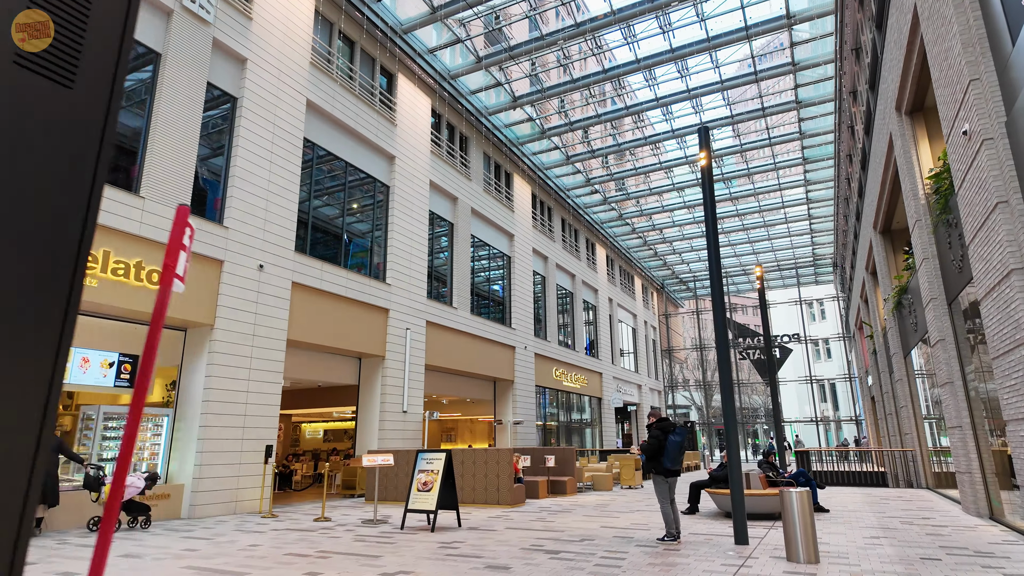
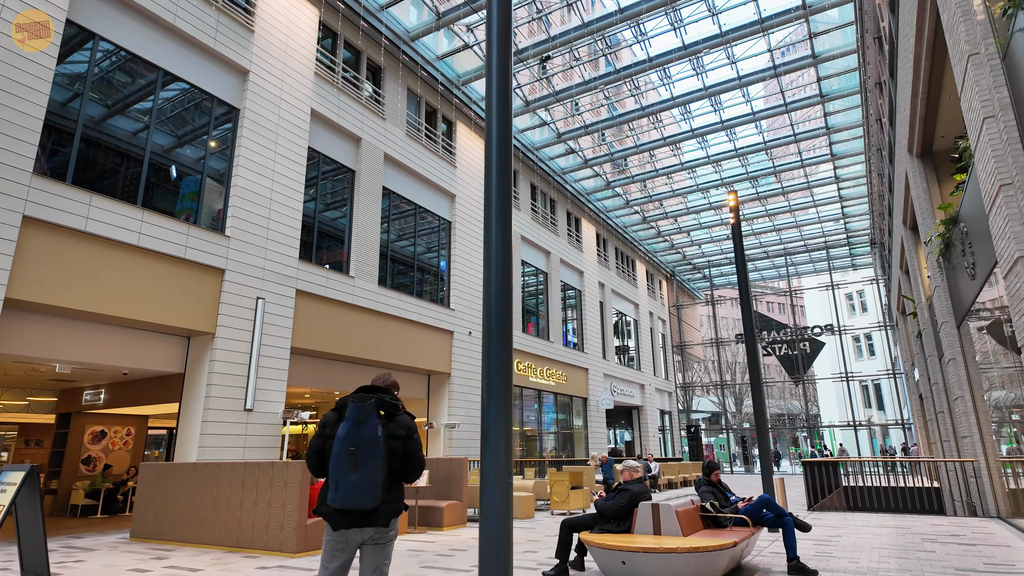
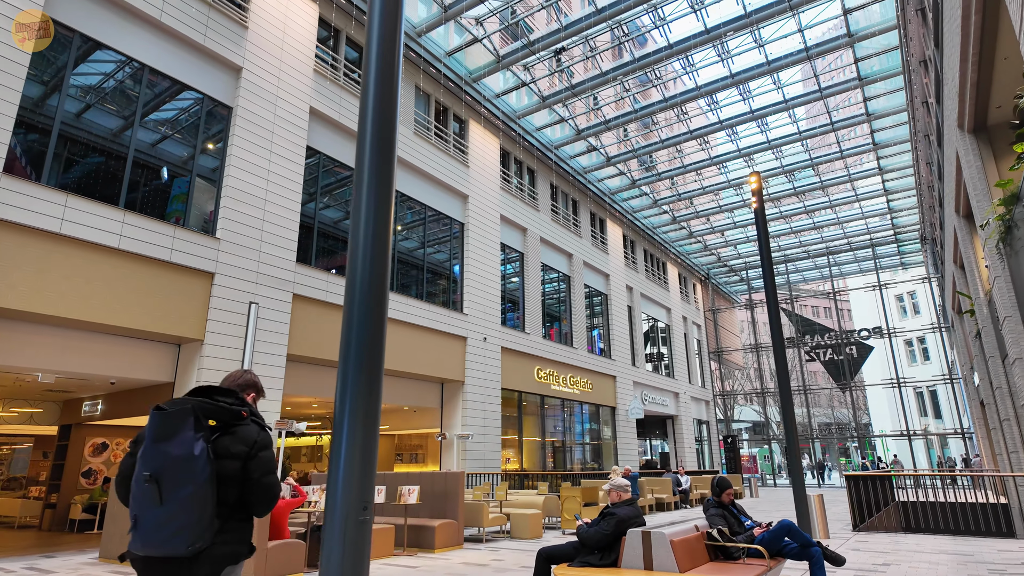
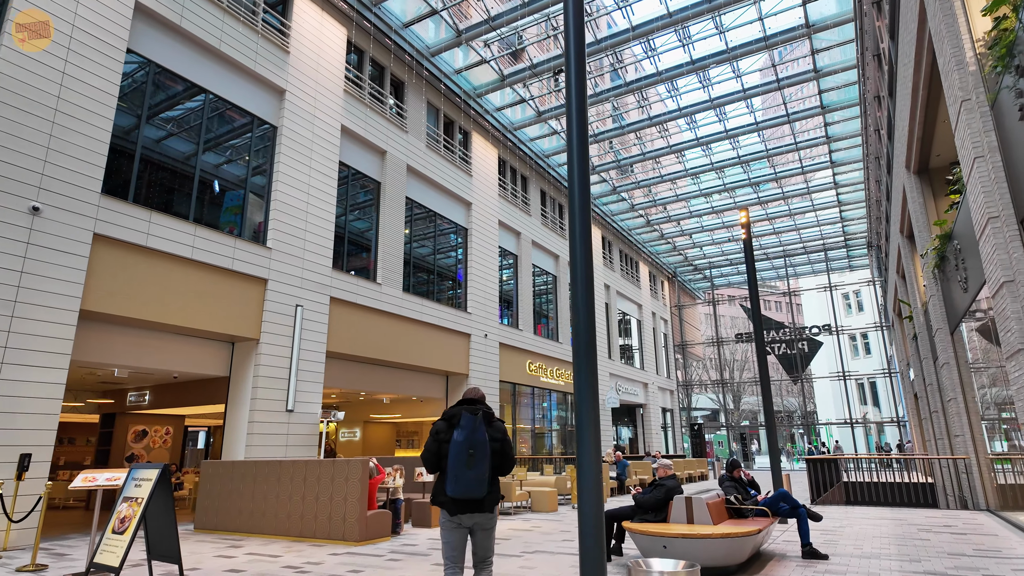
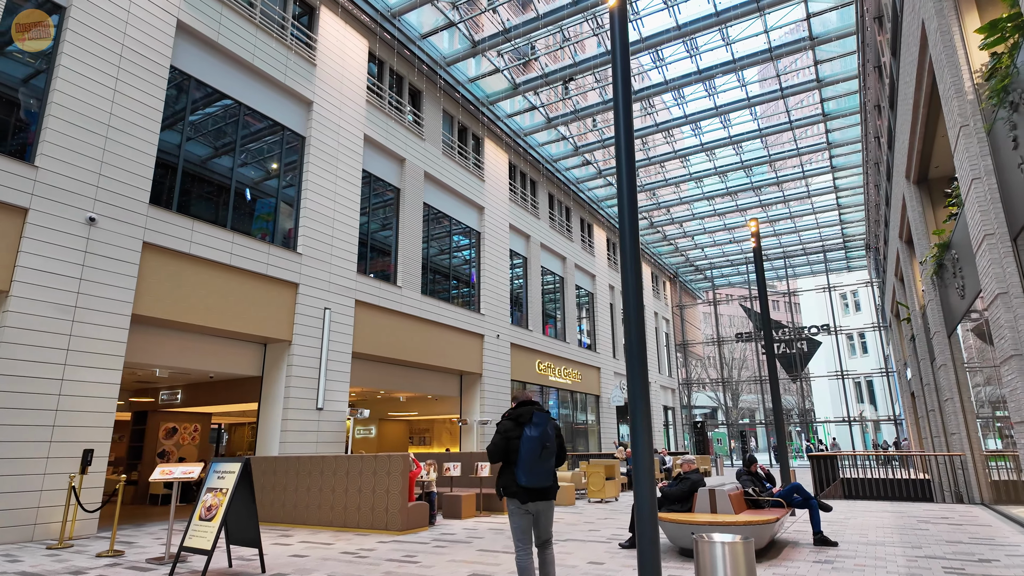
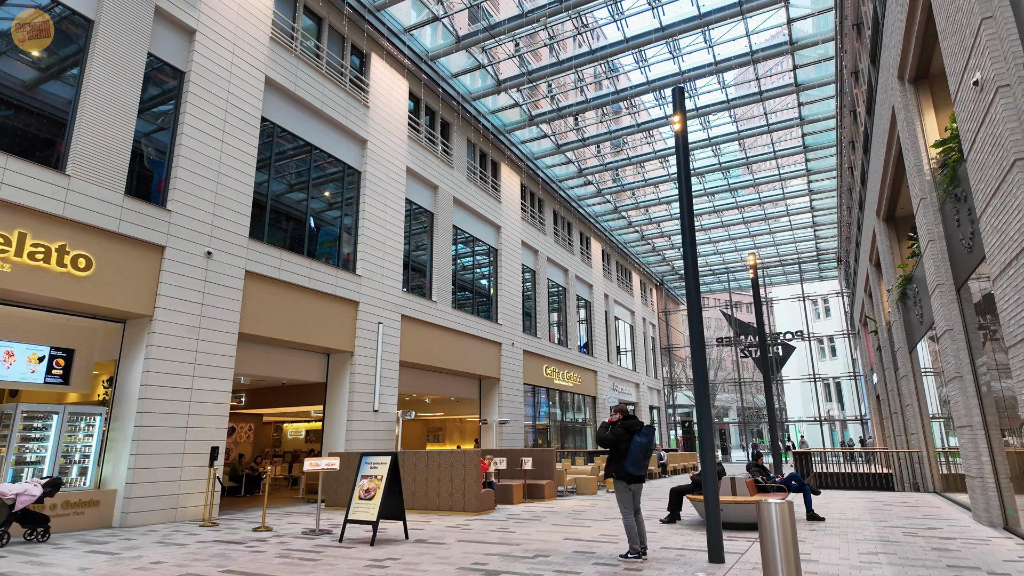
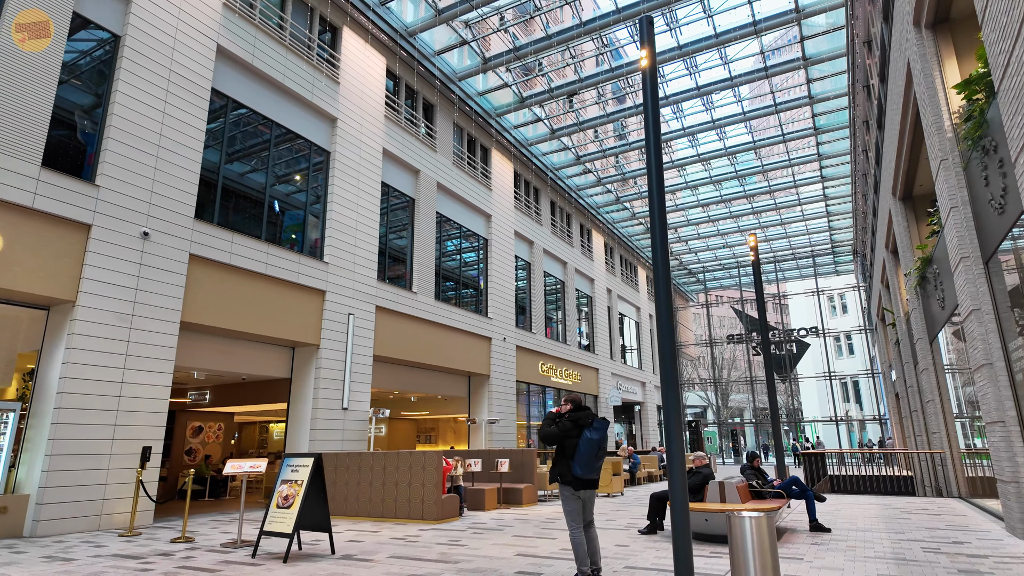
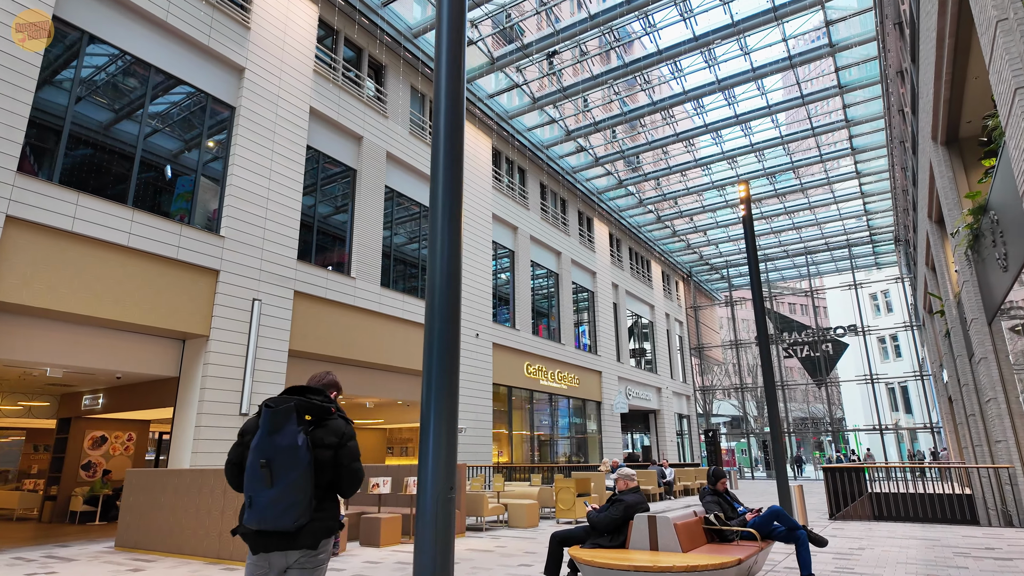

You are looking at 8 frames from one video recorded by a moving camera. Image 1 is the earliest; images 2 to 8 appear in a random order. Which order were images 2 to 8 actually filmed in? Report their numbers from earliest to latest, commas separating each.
6, 7, 5, 4, 2, 8, 3
